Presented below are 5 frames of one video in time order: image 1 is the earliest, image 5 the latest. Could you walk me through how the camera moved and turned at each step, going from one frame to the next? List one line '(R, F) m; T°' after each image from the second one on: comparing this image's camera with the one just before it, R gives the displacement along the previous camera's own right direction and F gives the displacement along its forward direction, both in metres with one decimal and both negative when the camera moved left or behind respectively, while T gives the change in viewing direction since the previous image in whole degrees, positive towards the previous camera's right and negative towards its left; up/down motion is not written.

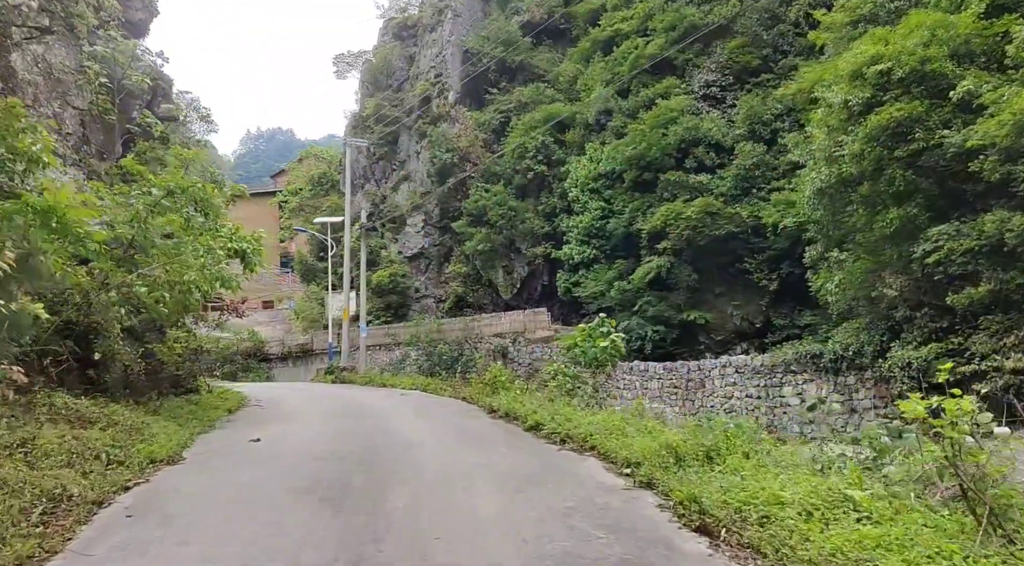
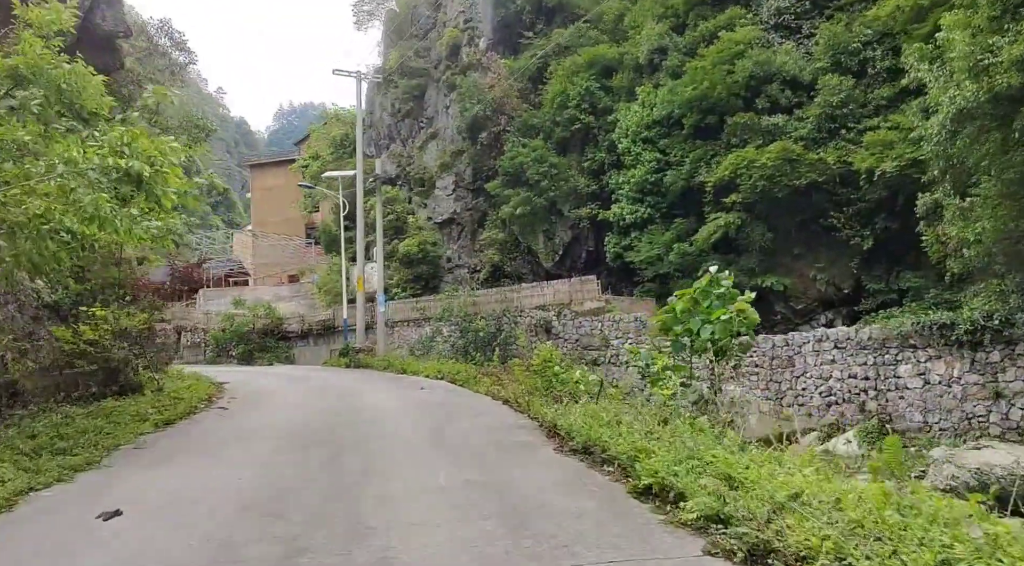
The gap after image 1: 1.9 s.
(-0.2, +3.0) m; -3°
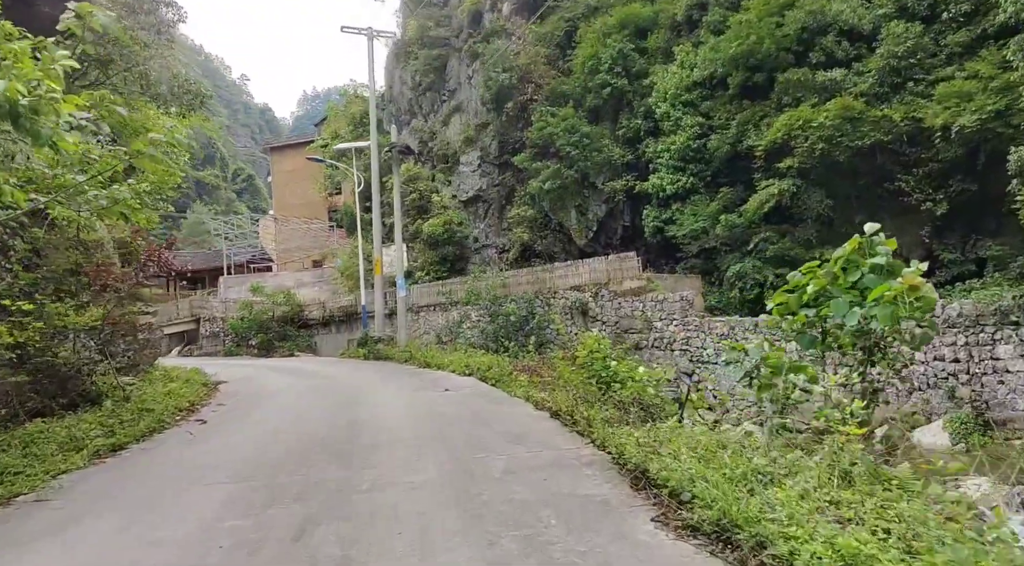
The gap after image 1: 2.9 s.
(-0.1, +1.5) m; -2°
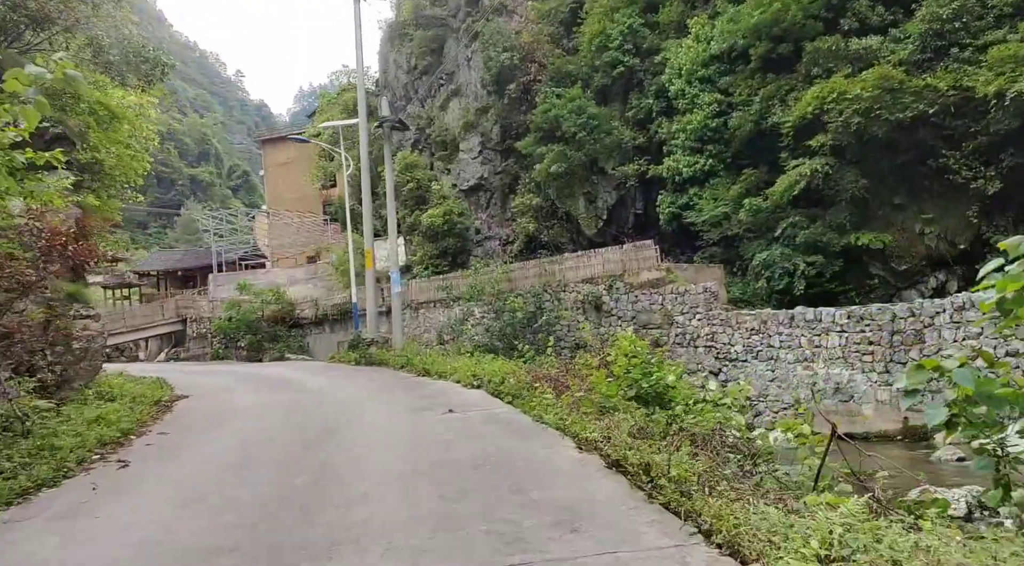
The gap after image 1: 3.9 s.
(-0.2, +1.5) m; 0°
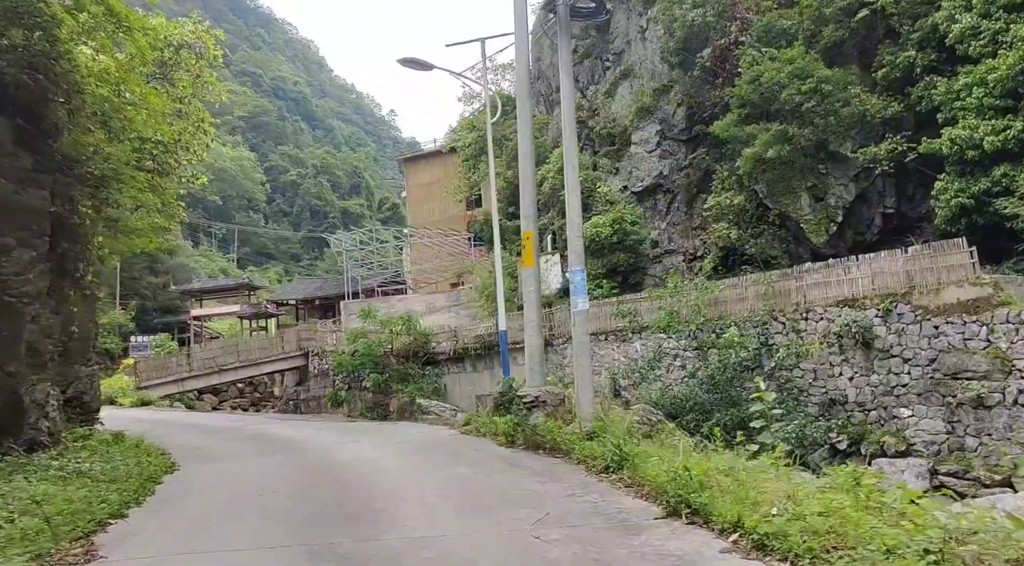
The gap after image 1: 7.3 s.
(-1.2, +5.2) m; -11°
